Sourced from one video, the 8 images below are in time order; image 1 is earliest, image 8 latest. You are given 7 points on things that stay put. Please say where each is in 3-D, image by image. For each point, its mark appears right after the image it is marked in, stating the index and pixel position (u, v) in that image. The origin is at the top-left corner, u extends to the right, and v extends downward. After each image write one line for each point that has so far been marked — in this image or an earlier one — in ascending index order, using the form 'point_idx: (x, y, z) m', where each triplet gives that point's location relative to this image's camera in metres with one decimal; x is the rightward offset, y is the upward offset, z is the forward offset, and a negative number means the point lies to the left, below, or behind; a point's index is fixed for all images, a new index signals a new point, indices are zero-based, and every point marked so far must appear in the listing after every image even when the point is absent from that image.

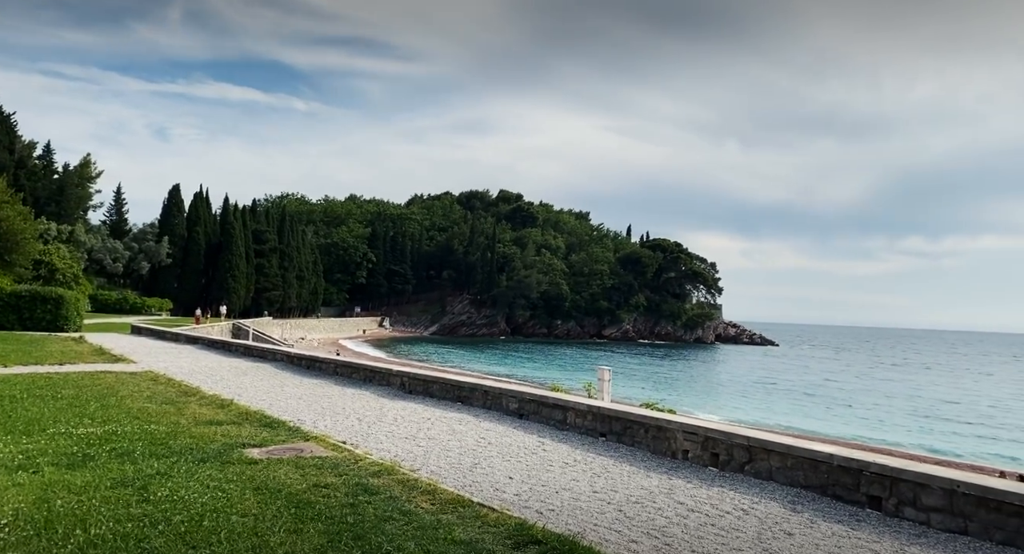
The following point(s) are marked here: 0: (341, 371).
0: (-3.9, -2.2, +17.2) m
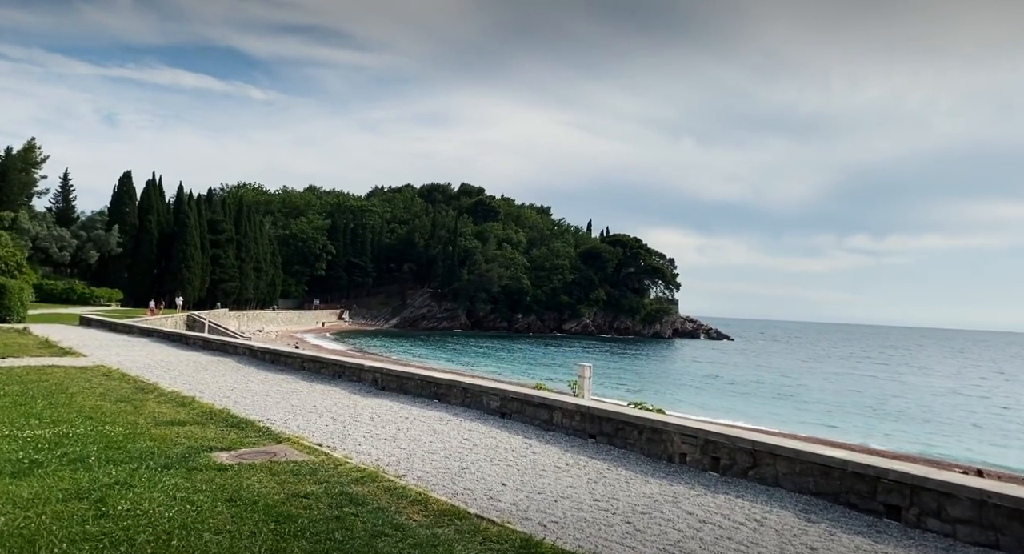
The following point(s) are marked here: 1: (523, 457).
0: (-4.6, -2.0, +16.5) m
1: (+0.1, -1.9, +7.7) m
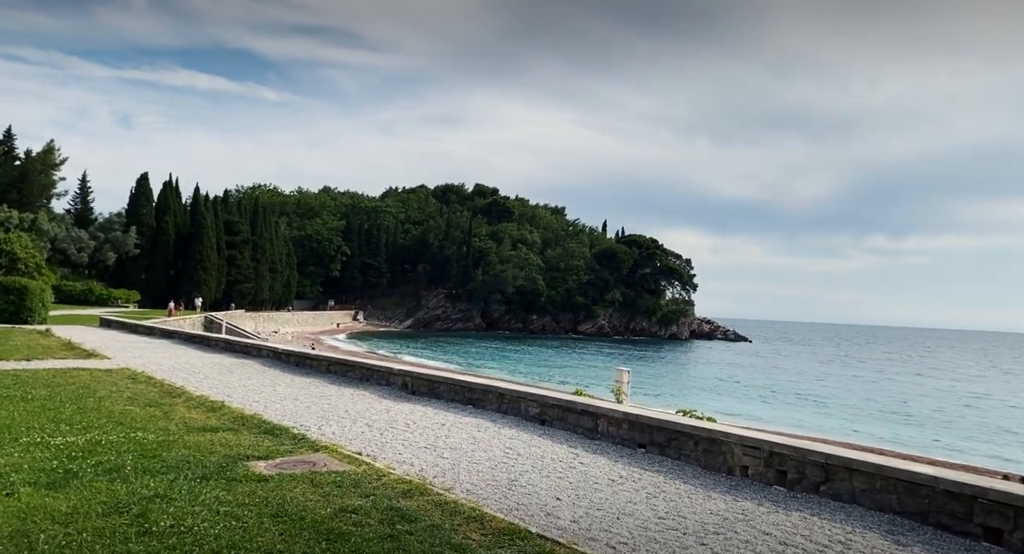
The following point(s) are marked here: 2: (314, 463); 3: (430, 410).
0: (-3.9, -2.0, +16.3) m
1: (+0.6, -1.9, +7.4) m
2: (-2.0, -1.9, +7.4) m
3: (-1.2, -2.0, +11.1) m
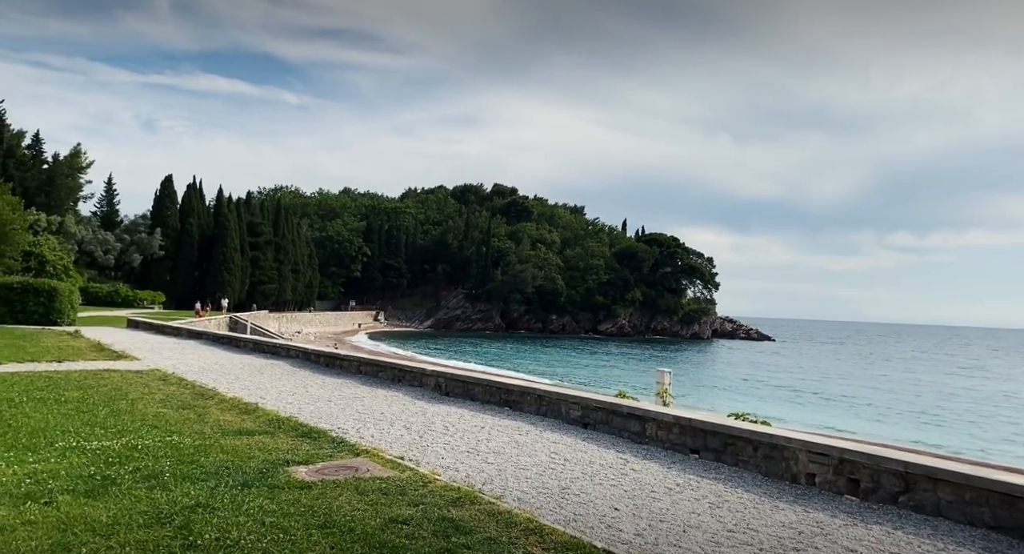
0: (-3.2, -2.0, +16.1) m
1: (+1.1, -1.9, +7.0) m
2: (-1.5, -1.8, +7.1) m
3: (-0.7, -2.0, +10.8) m
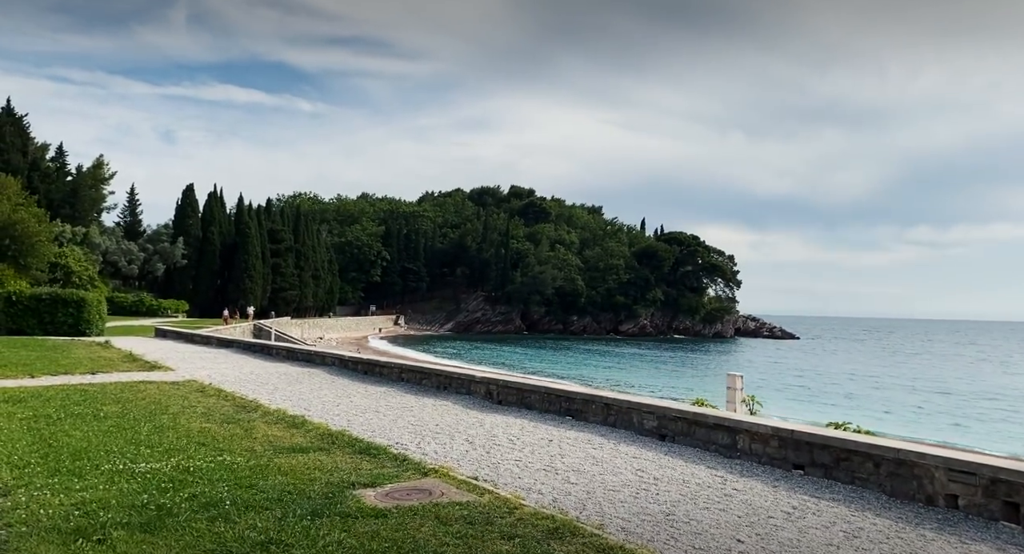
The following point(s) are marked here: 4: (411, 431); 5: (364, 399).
0: (-2.2, -2.1, +15.5) m
1: (+1.9, -1.9, +6.3) m
2: (-0.7, -1.9, +6.4) m
3: (+0.2, -2.0, +10.1) m
4: (-1.3, -2.0, +9.7) m
5: (-2.6, -2.2, +13.1) m
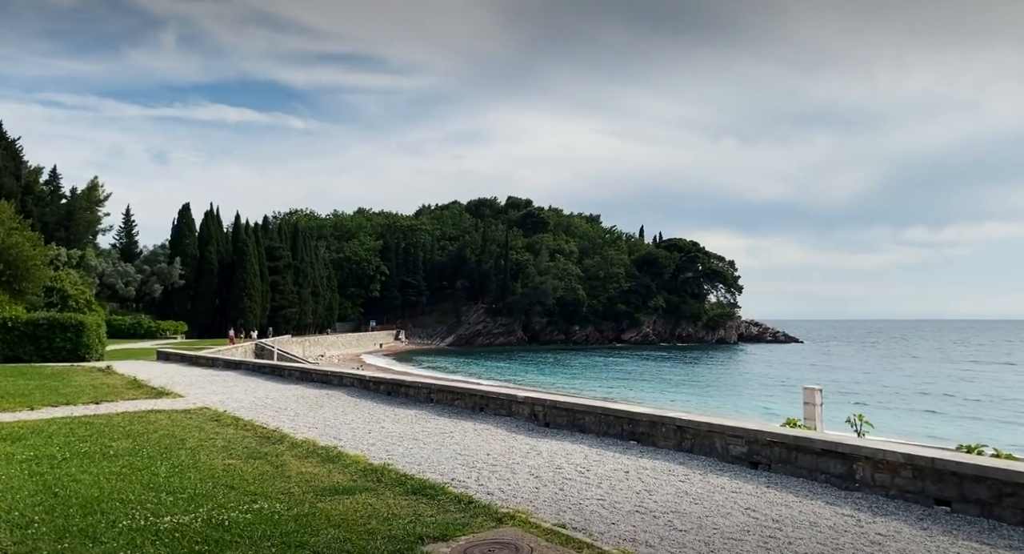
0: (-1.5, -2.4, +14.4) m
1: (+2.6, -1.9, +5.3) m
2: (0.0, -2.0, +5.4) m
3: (+1.0, -2.1, +9.1) m
4: (-0.6, -2.2, +8.6) m
5: (-1.9, -2.4, +12.0) m
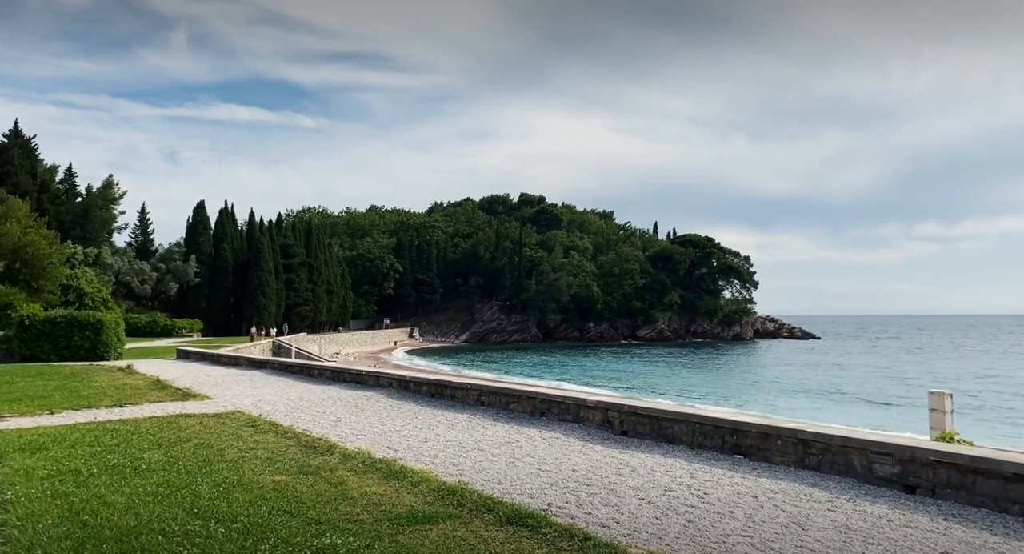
0: (-0.4, -2.2, +13.2) m
1: (+3.5, -1.8, +4.0) m
2: (+1.0, -1.9, +4.2) m
3: (+1.9, -2.0, +7.8) m
4: (+0.4, -2.1, +7.5) m
5: (-0.9, -2.3, +10.9) m
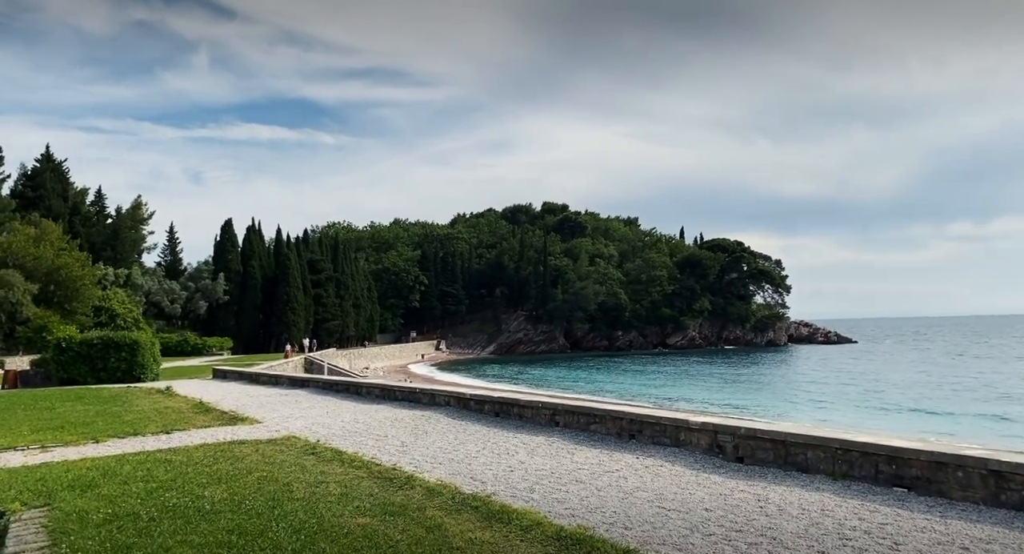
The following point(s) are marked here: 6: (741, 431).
0: (+0.9, -2.4, +12.1) m
1: (+4.6, -1.7, +2.8) m
2: (+2.0, -1.9, +3.0) m
3: (+3.1, -2.0, +6.7) m
4: (+1.5, -2.1, +6.3) m
5: (+0.4, -2.4, +9.8) m
6: (+2.7, -1.8, +8.7) m
